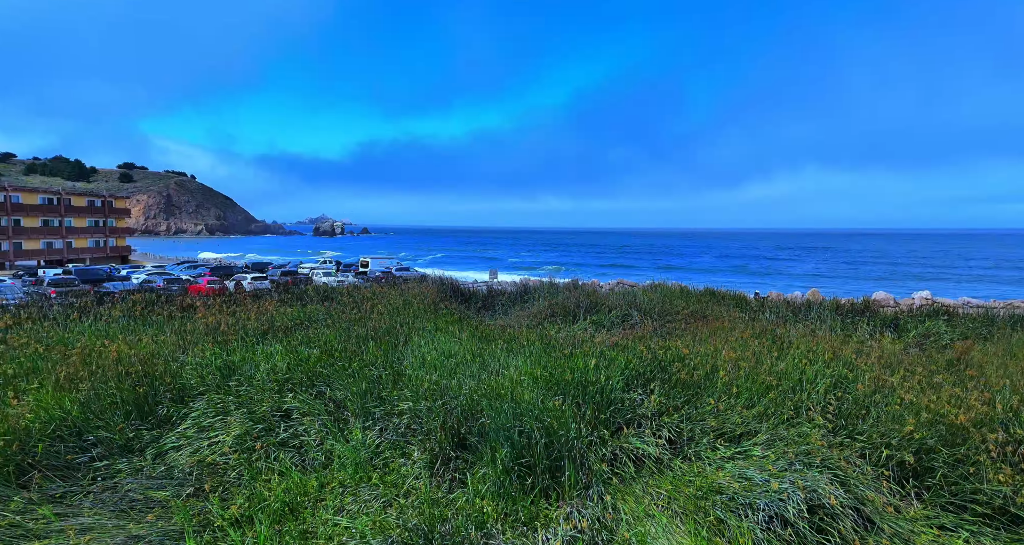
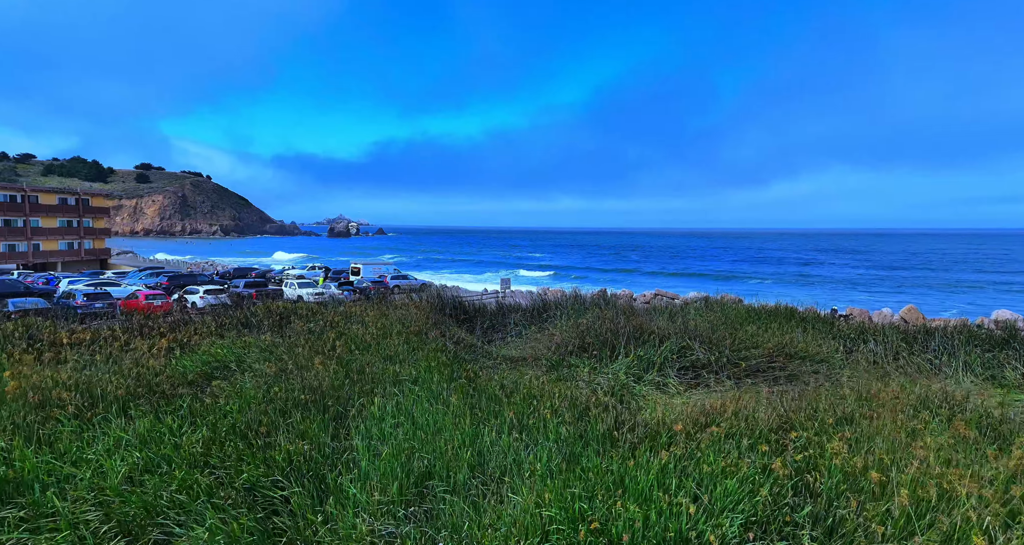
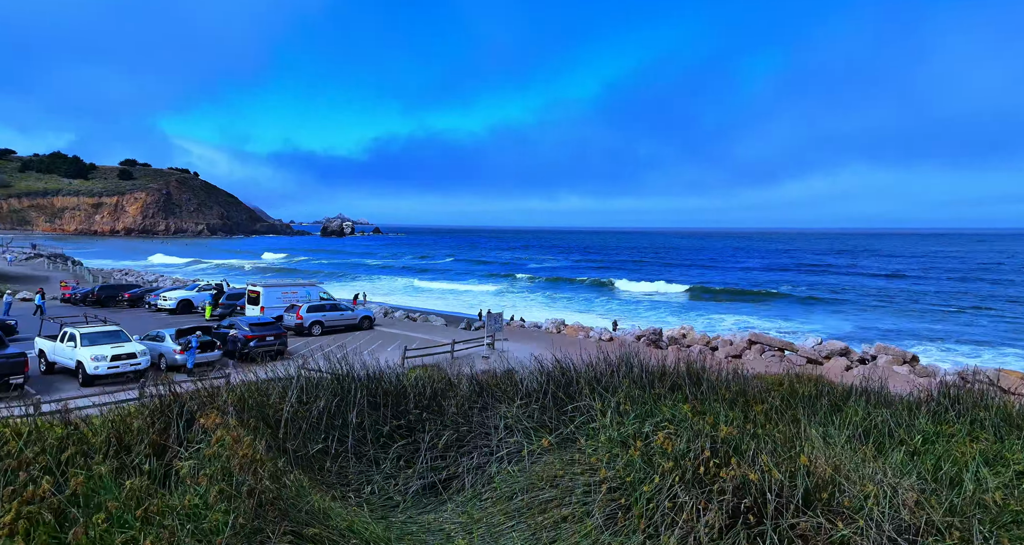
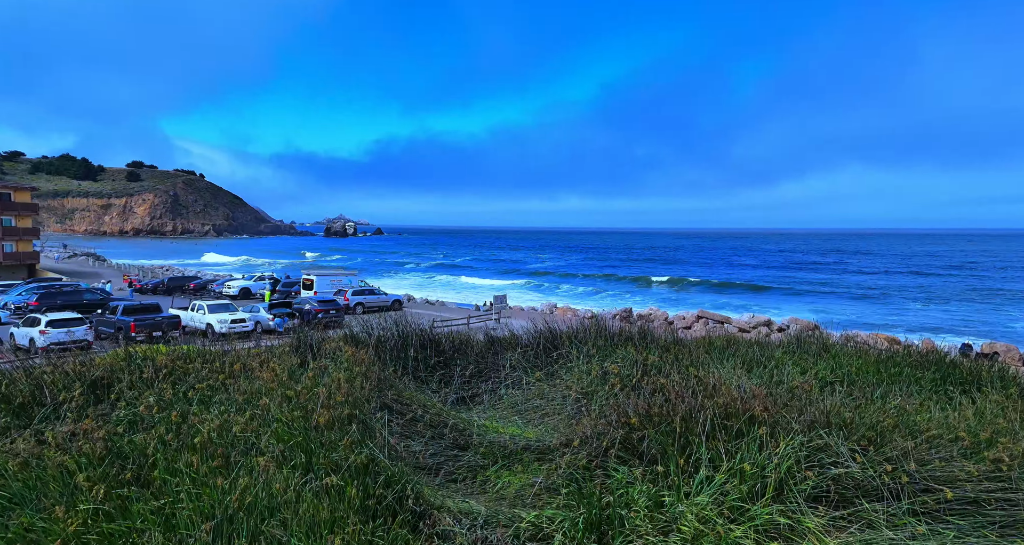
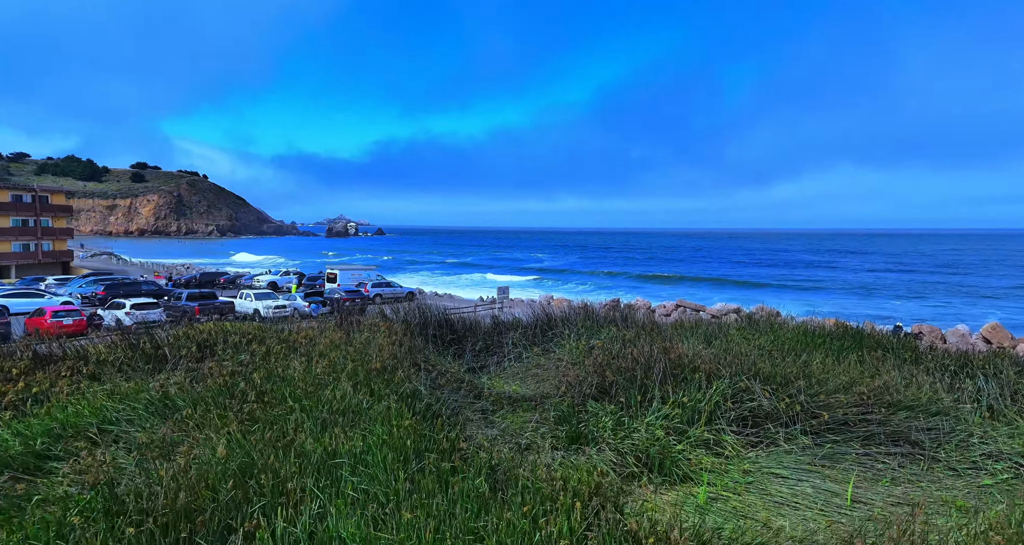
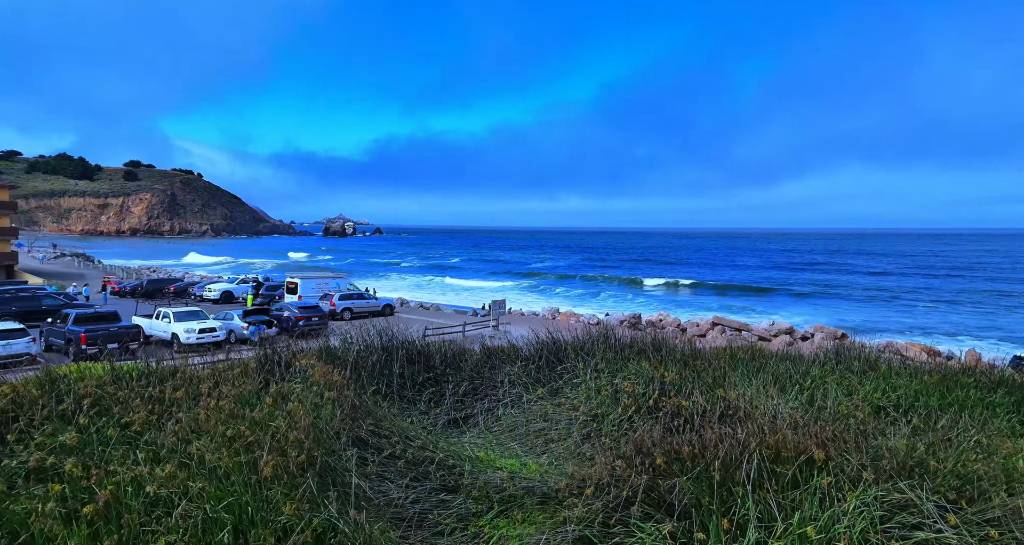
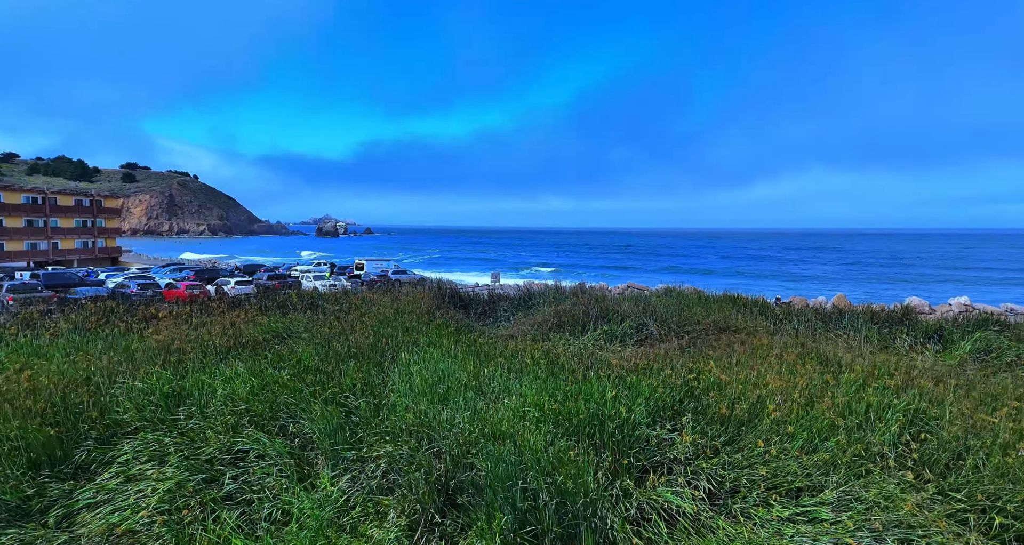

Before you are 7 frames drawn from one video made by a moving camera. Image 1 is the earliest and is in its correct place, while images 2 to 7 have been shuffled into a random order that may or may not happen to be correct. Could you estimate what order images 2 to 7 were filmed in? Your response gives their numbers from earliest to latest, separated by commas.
7, 2, 5, 4, 6, 3
